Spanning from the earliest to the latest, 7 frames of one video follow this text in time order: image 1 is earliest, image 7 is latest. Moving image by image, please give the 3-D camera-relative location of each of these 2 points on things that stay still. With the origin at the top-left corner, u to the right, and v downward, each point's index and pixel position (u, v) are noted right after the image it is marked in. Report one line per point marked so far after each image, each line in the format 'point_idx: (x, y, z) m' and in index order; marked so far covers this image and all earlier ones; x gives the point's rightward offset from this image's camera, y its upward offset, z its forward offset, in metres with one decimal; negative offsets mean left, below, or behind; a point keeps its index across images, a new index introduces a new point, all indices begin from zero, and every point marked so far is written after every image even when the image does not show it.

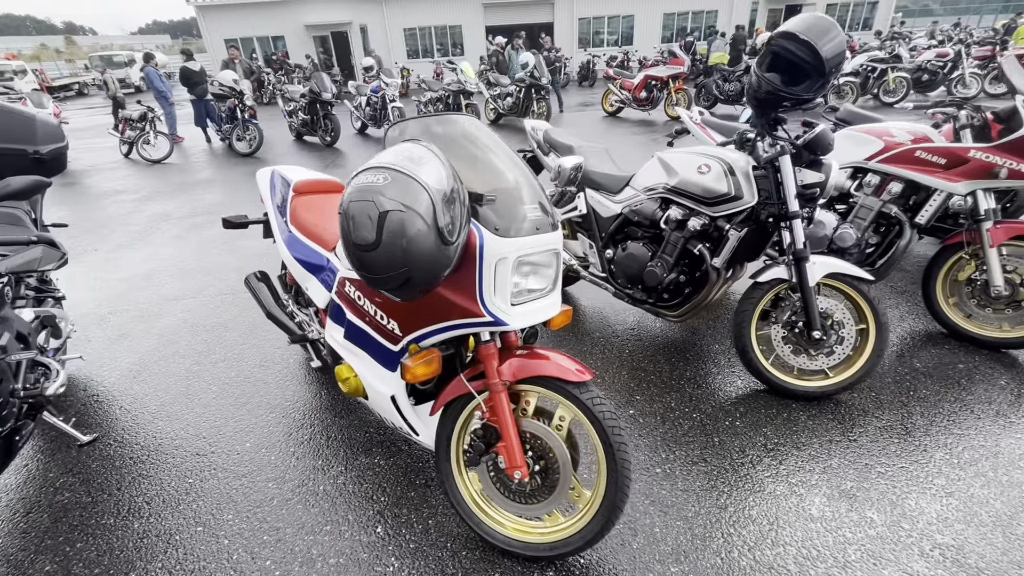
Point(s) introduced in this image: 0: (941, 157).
0: (+2.5, +0.8, +2.9) m
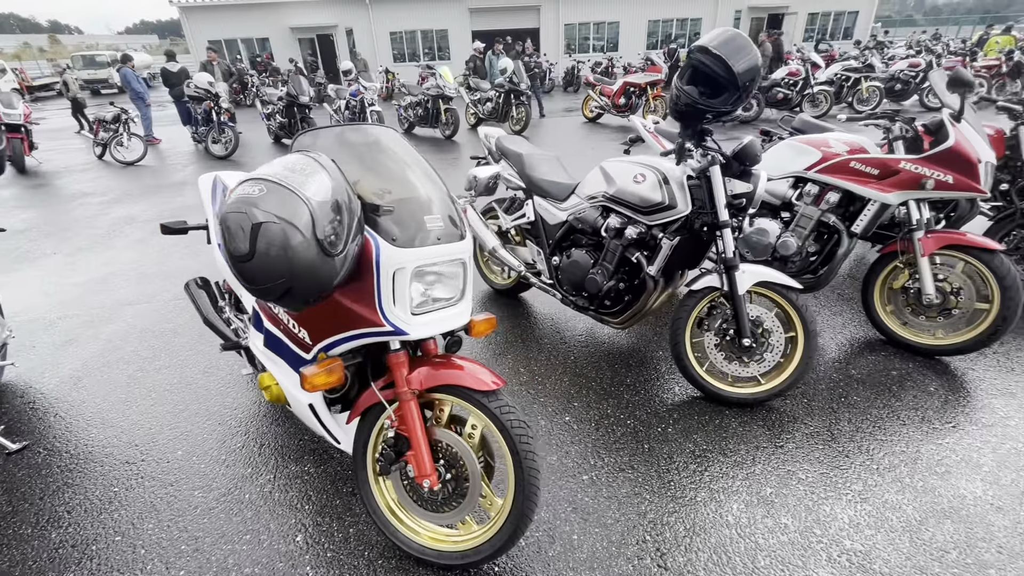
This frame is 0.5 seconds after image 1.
0: (+2.2, +0.7, +2.9) m
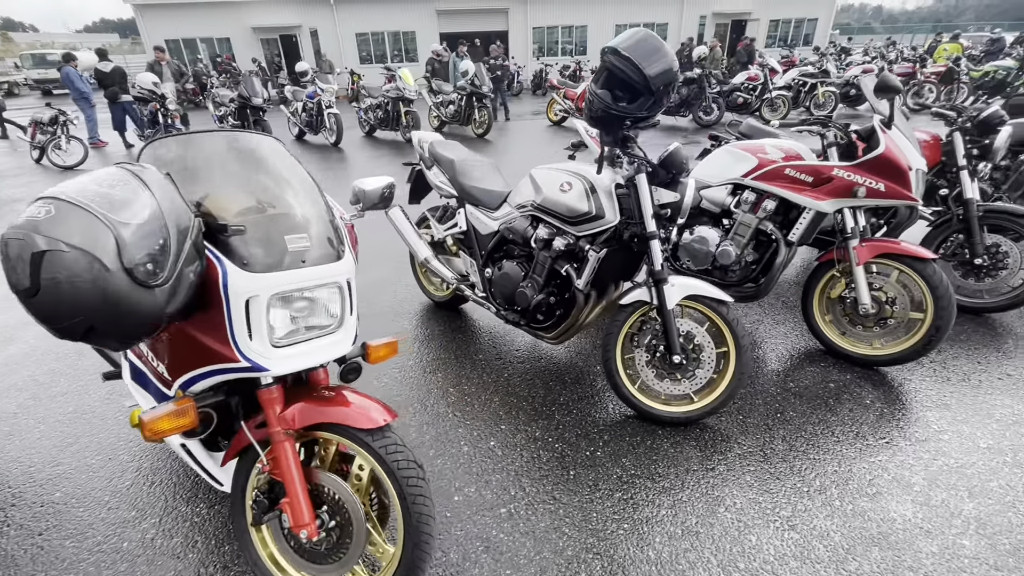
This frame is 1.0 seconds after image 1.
0: (+1.7, +0.7, +2.9) m
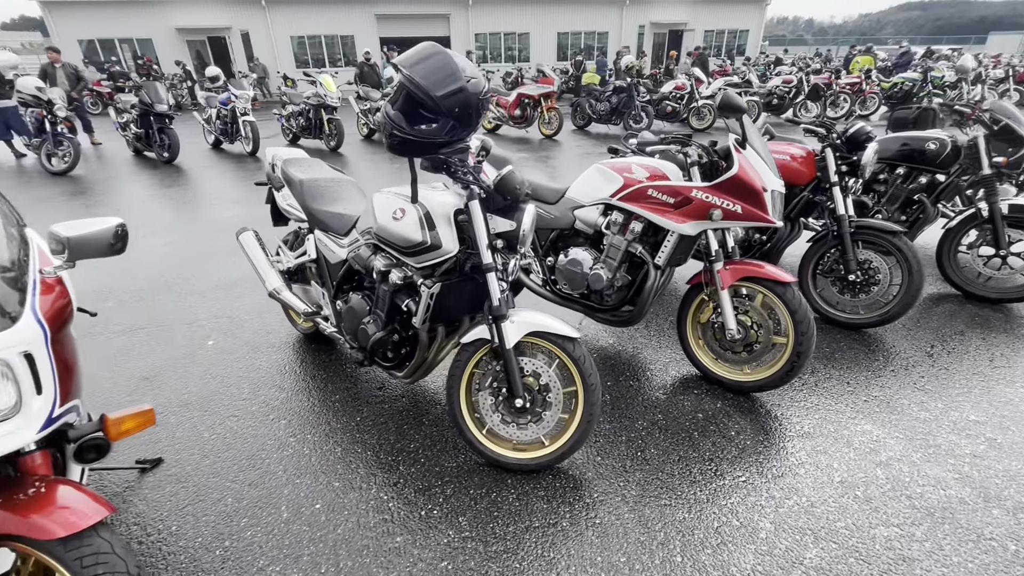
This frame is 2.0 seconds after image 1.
0: (+0.9, +0.5, +2.7) m
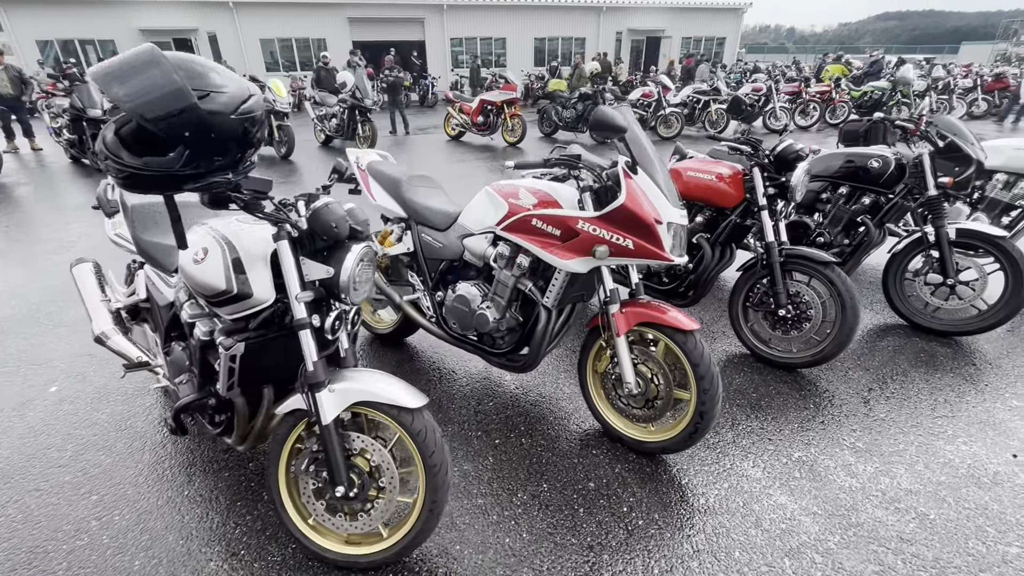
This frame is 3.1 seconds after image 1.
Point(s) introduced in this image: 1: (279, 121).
0: (+0.2, +0.3, +2.3) m
1: (-5.0, +3.6, +10.4) m
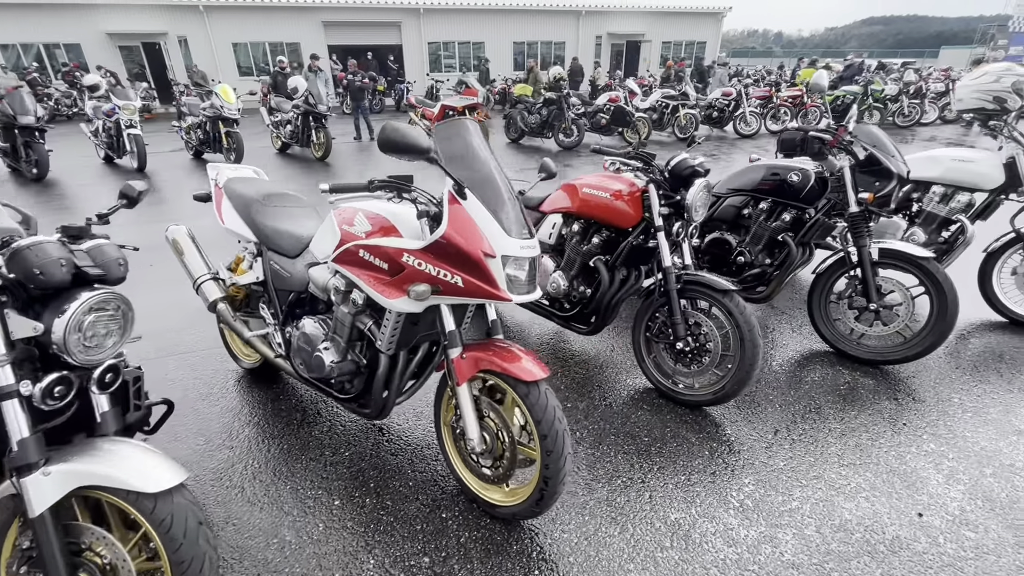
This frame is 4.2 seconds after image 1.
0: (-0.5, +0.1, +2.0) m
1: (-5.9, +3.3, +10.0) m
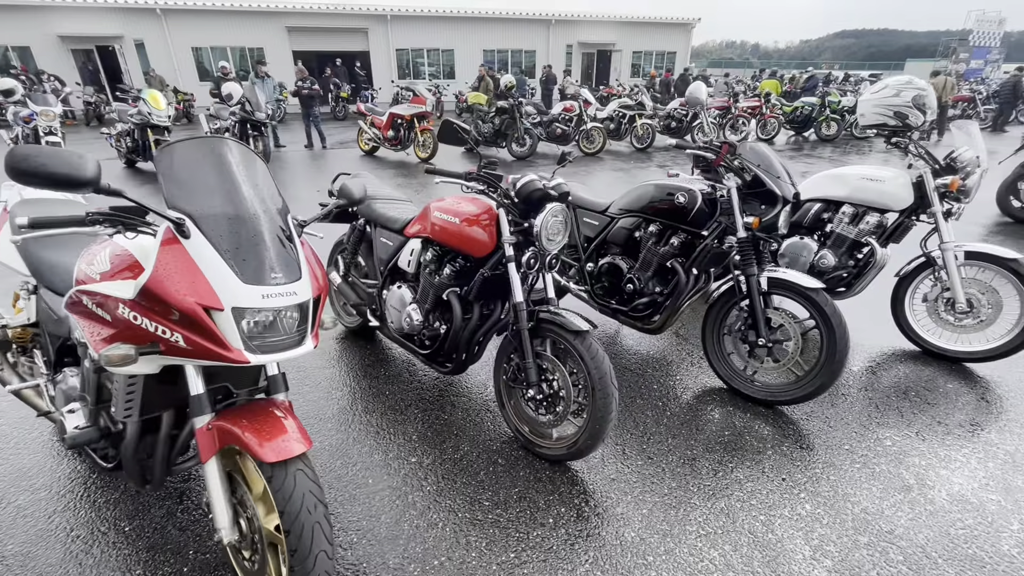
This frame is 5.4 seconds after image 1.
0: (-1.3, -0.1, +1.6) m
1: (-6.9, +3.0, +9.5) m
